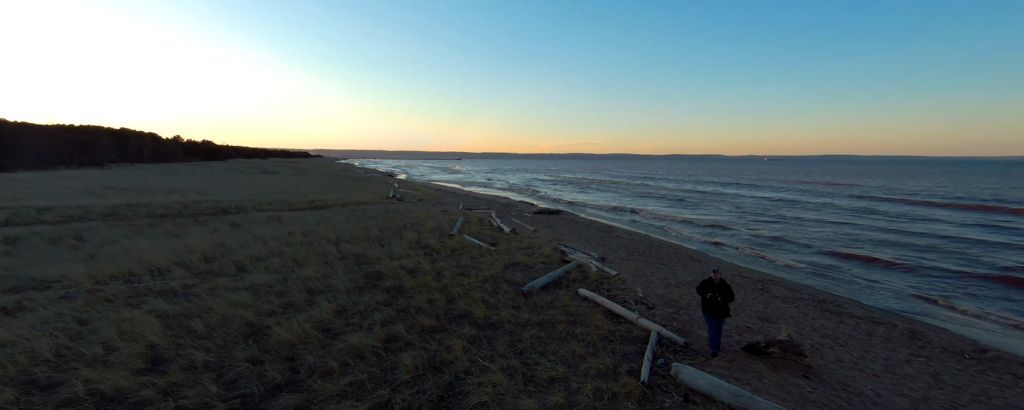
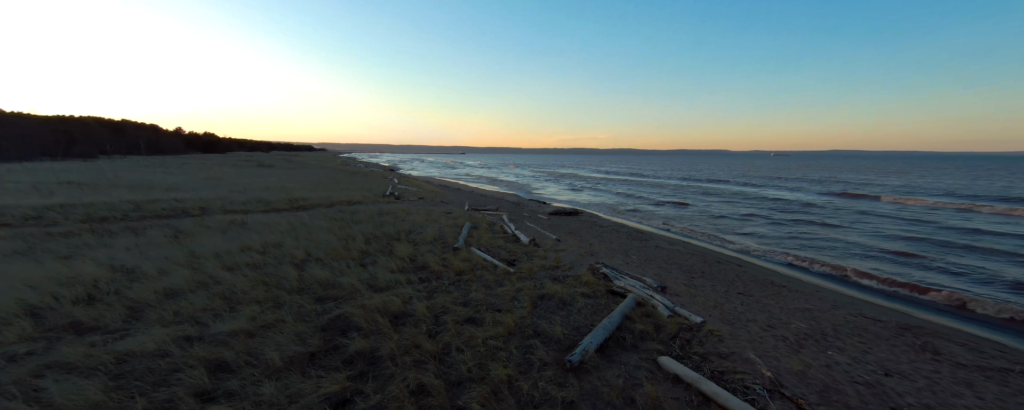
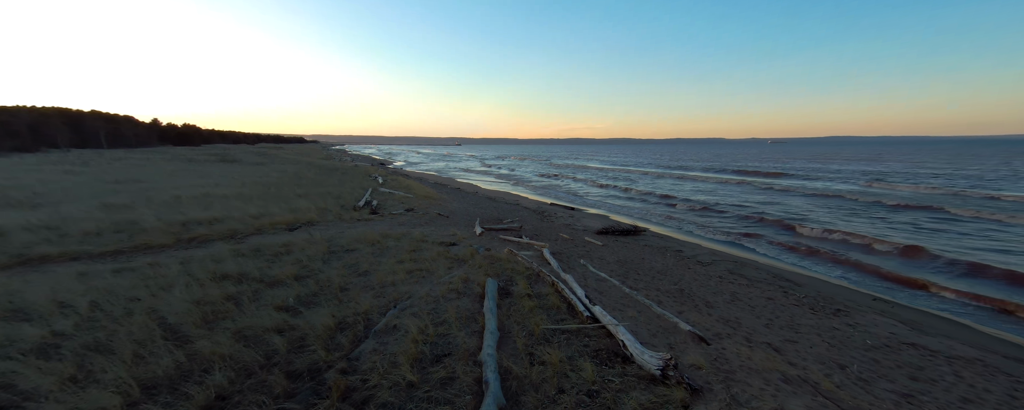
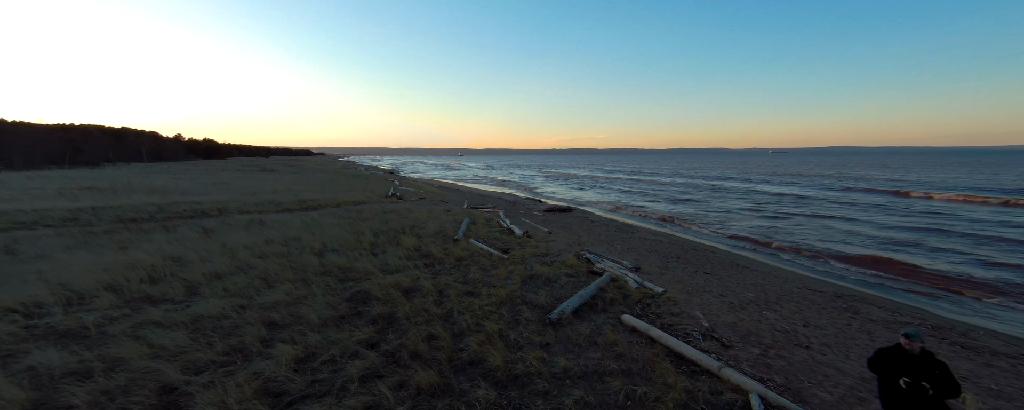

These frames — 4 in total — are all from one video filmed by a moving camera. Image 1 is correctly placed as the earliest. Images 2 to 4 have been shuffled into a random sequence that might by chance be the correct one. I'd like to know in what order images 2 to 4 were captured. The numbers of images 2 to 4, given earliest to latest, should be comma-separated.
4, 2, 3
